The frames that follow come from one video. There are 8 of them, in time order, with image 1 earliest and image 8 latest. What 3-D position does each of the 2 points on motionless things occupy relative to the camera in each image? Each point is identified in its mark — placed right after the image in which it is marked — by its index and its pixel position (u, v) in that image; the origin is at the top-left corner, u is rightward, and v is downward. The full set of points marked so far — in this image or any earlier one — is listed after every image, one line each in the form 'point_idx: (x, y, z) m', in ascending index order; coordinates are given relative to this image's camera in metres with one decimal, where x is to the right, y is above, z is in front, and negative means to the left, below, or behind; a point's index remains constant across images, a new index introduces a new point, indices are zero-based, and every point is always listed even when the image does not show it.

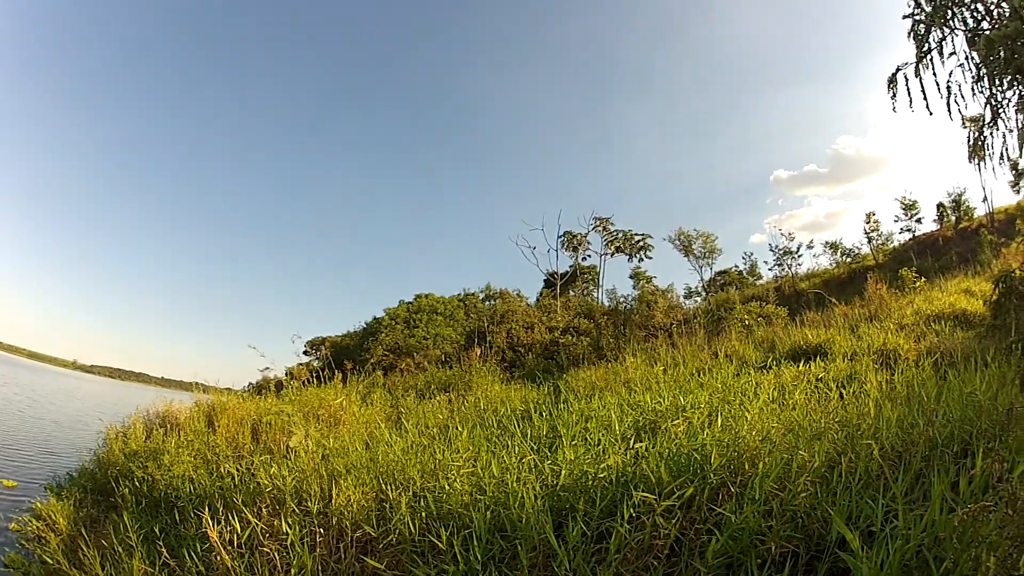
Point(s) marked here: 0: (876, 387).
0: (+2.7, -0.7, +3.6) m
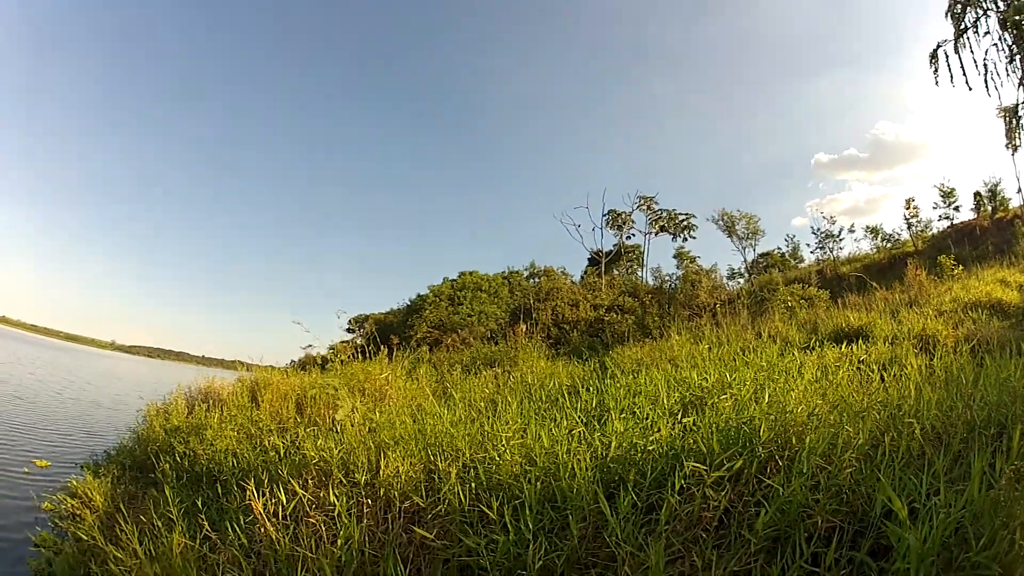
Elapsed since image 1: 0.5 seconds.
0: (+3.0, -0.6, +3.6) m
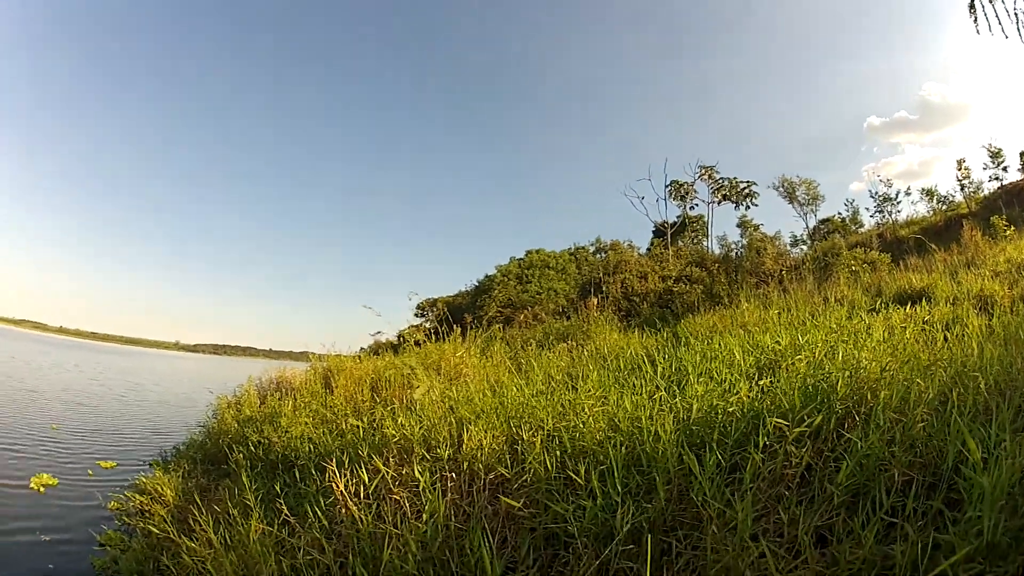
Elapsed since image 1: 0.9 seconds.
0: (+3.4, -0.3, +3.5) m
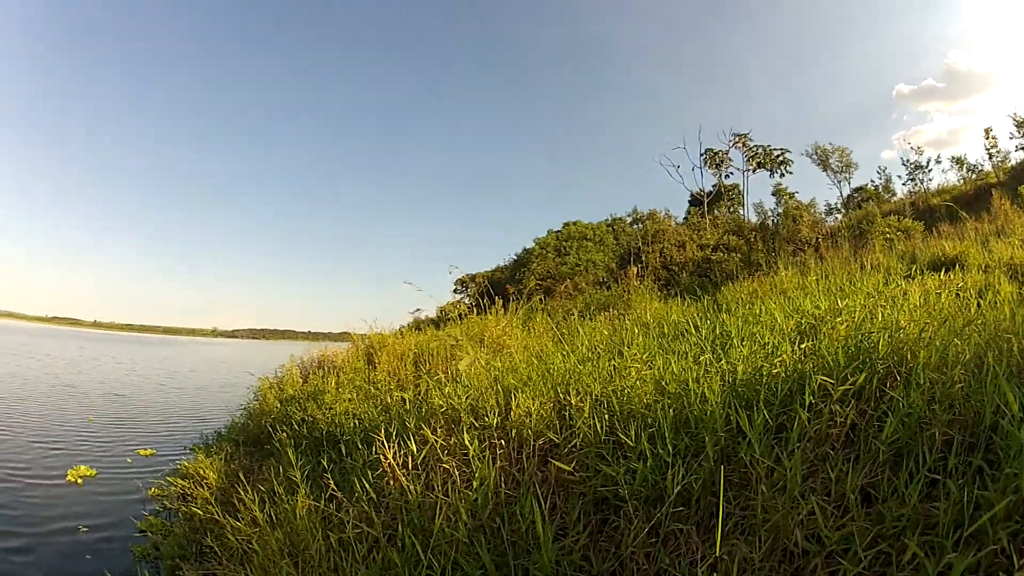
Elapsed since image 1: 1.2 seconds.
0: (+3.6, -0.1, +3.5) m
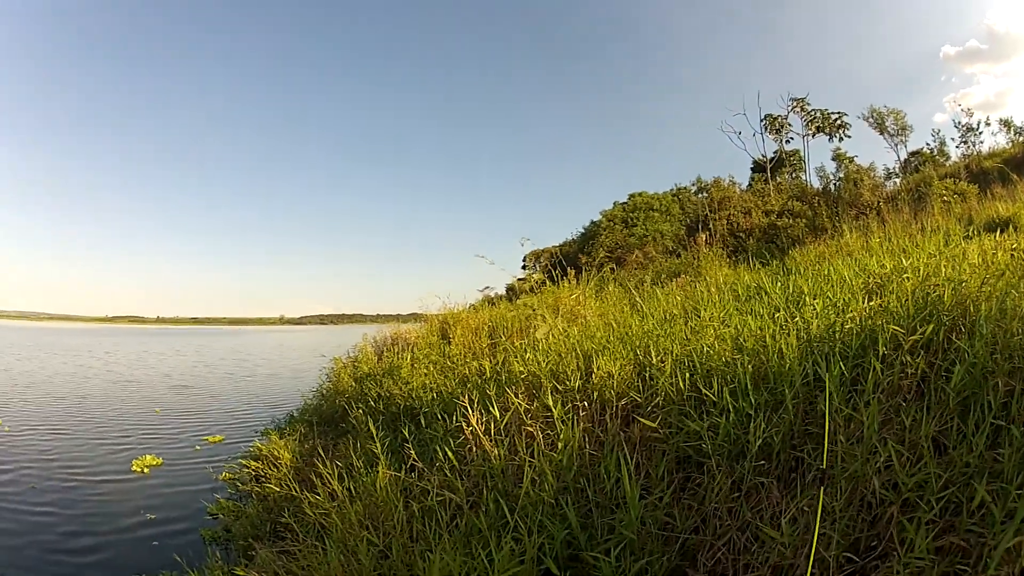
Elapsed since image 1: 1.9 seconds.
0: (+4.1, +0.2, +3.5) m
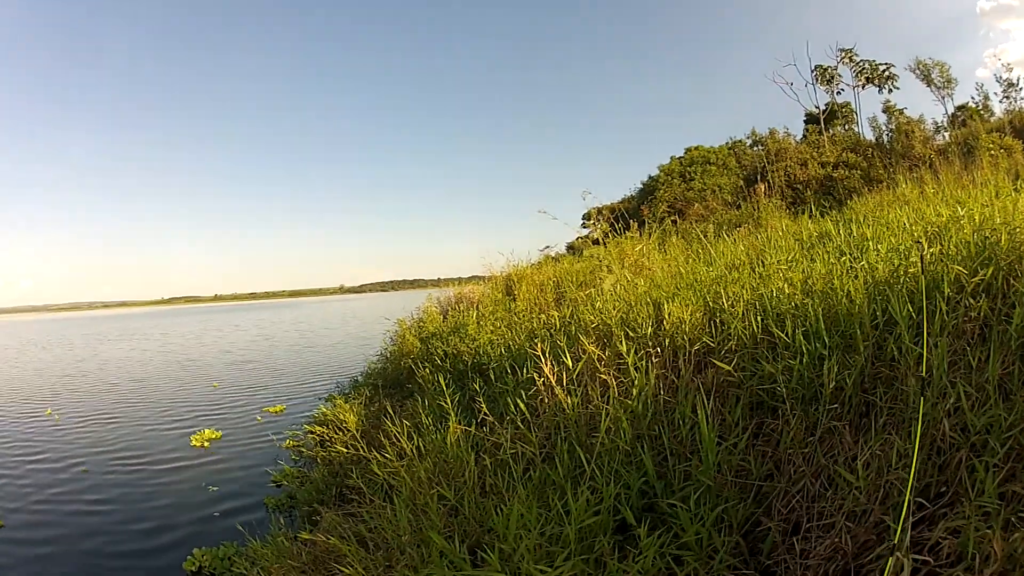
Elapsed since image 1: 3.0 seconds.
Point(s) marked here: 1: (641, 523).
0: (+4.5, +0.6, +3.6) m
1: (+0.7, -1.3, +2.7) m
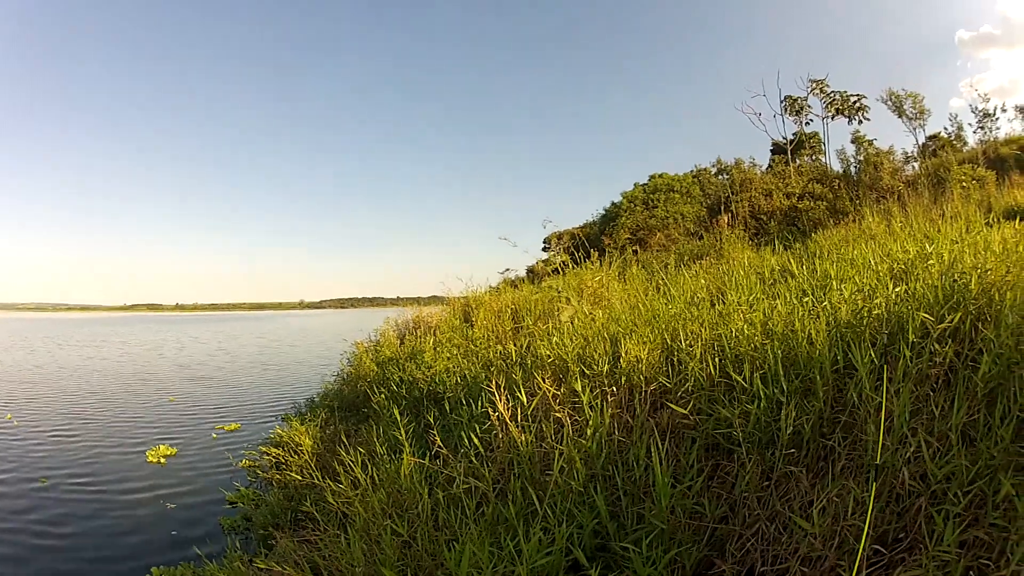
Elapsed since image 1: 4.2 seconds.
0: (+4.2, +0.3, +3.5) m
1: (+0.4, -1.5, +2.7) m
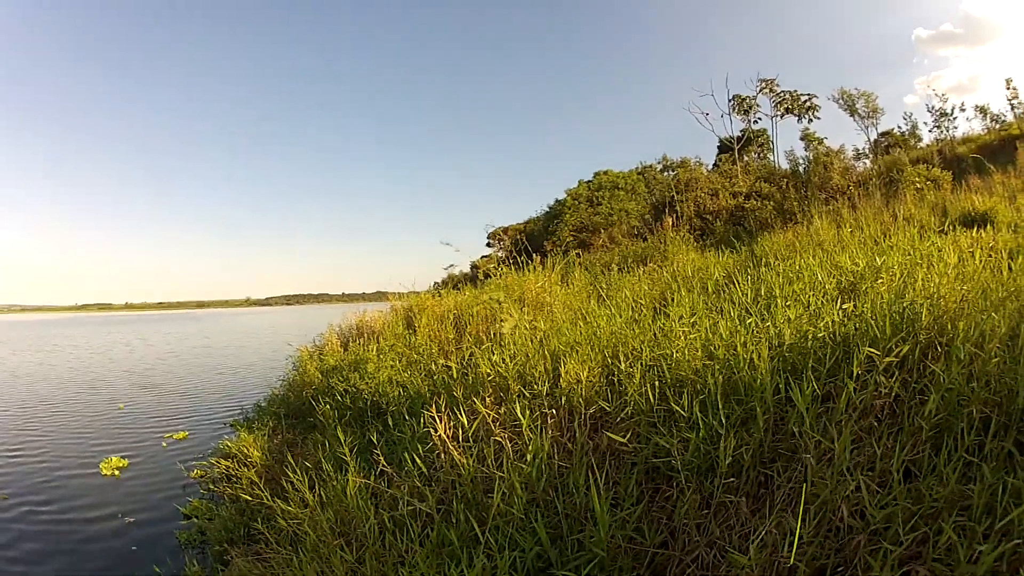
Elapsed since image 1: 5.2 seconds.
0: (+3.9, +0.3, +3.5) m
1: (+0.1, -1.5, +2.6) m
